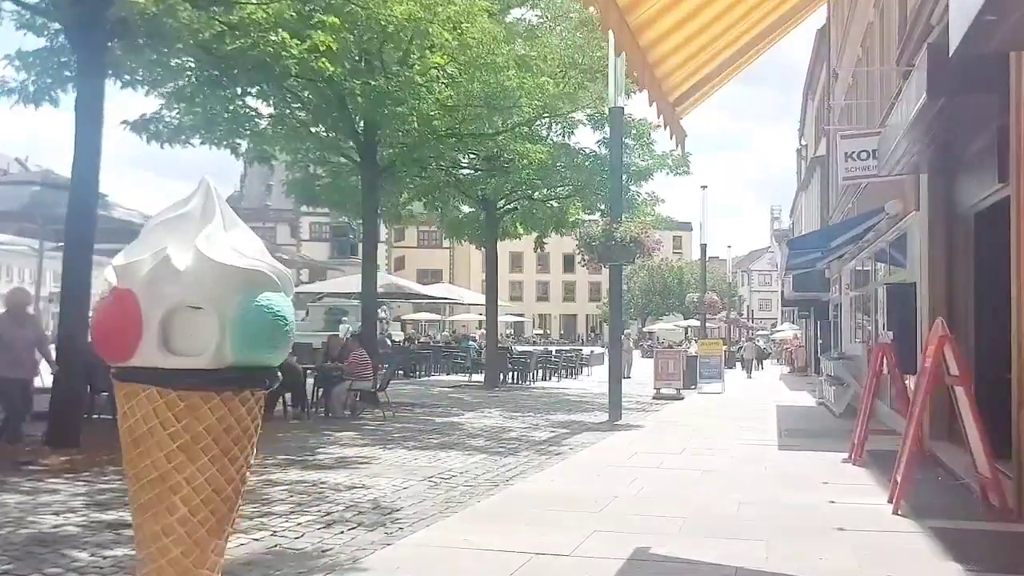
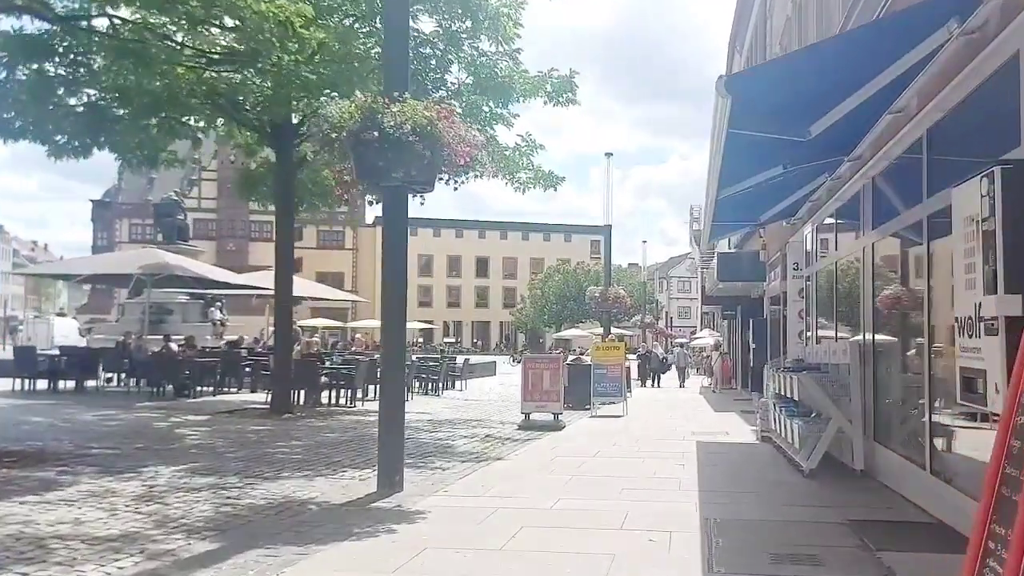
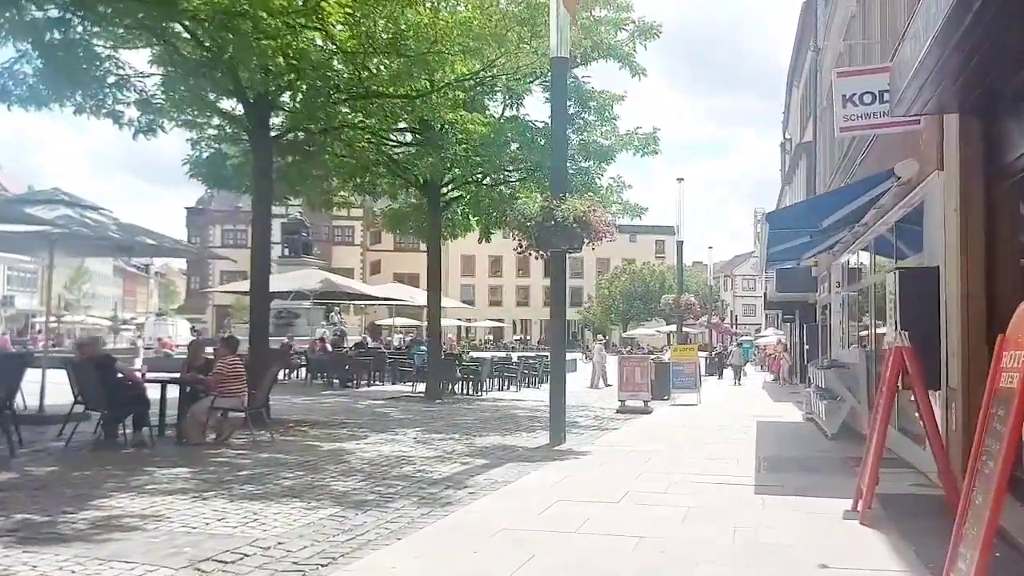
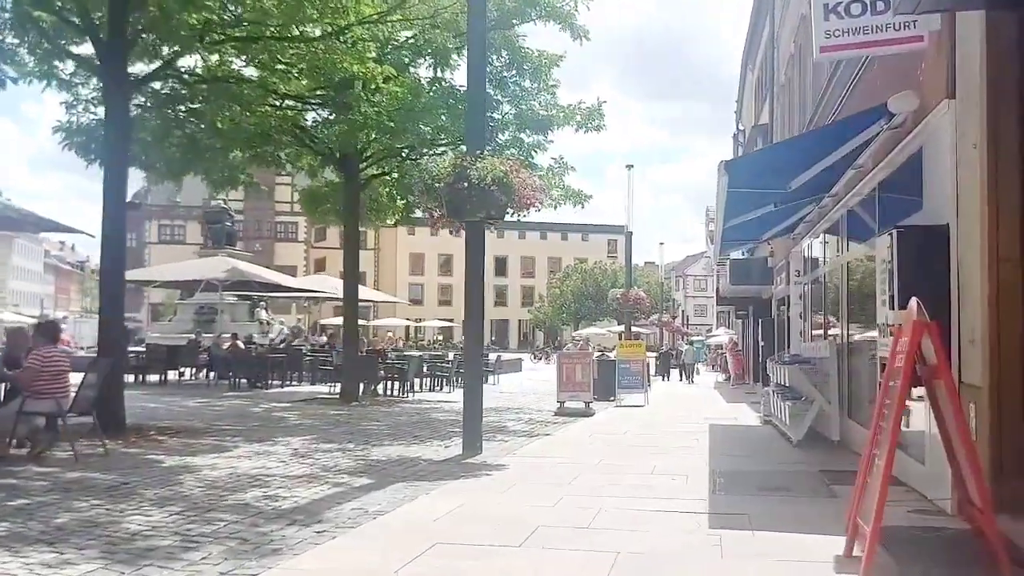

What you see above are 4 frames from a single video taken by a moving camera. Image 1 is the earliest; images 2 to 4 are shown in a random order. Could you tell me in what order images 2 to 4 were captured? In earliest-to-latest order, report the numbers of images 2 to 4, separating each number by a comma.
3, 4, 2
